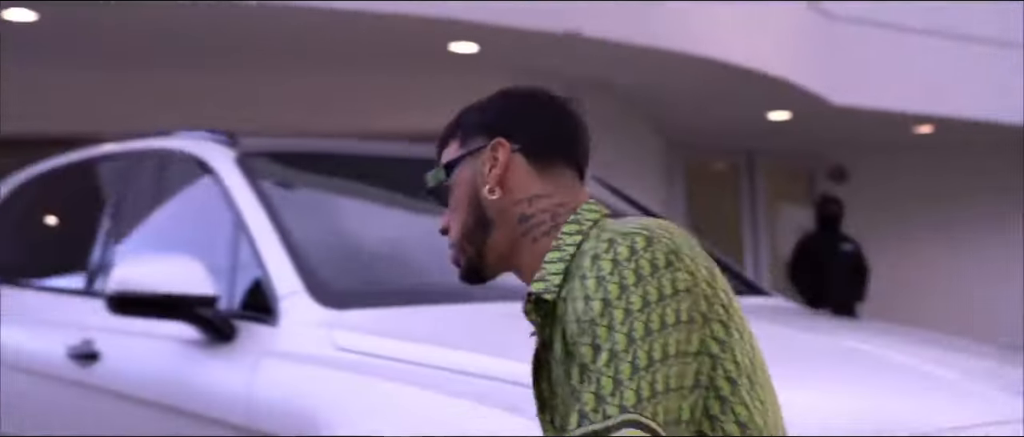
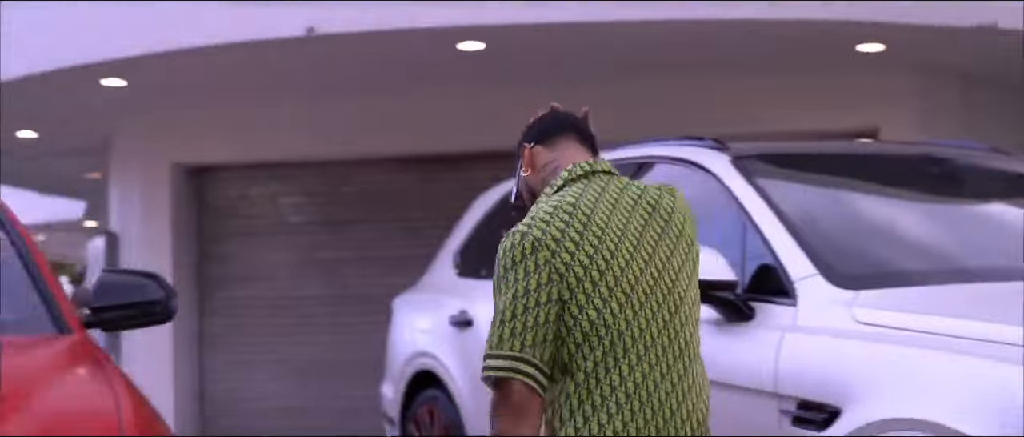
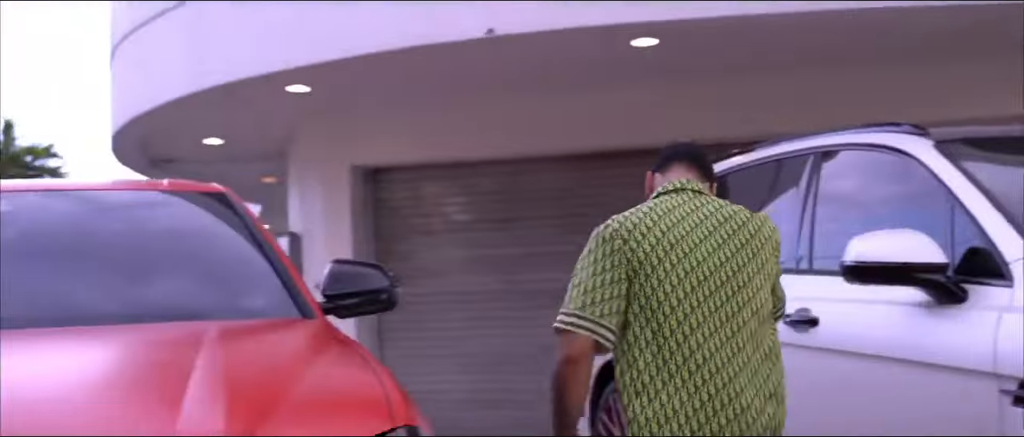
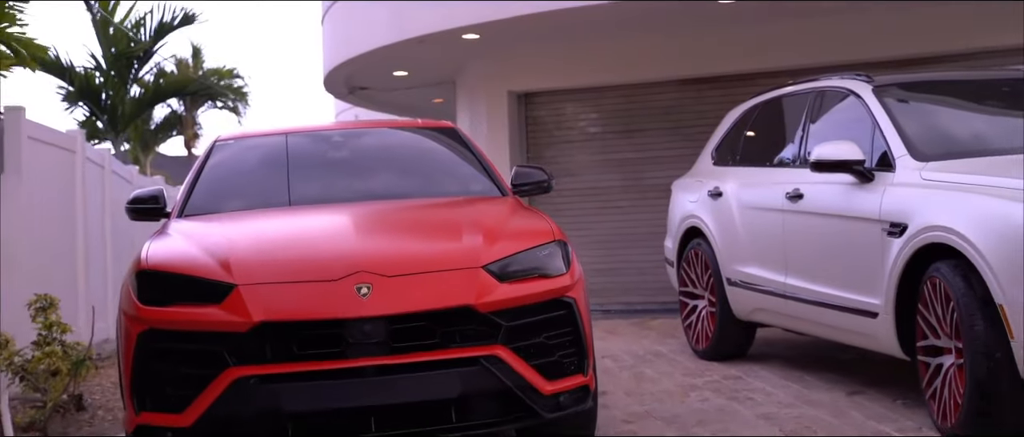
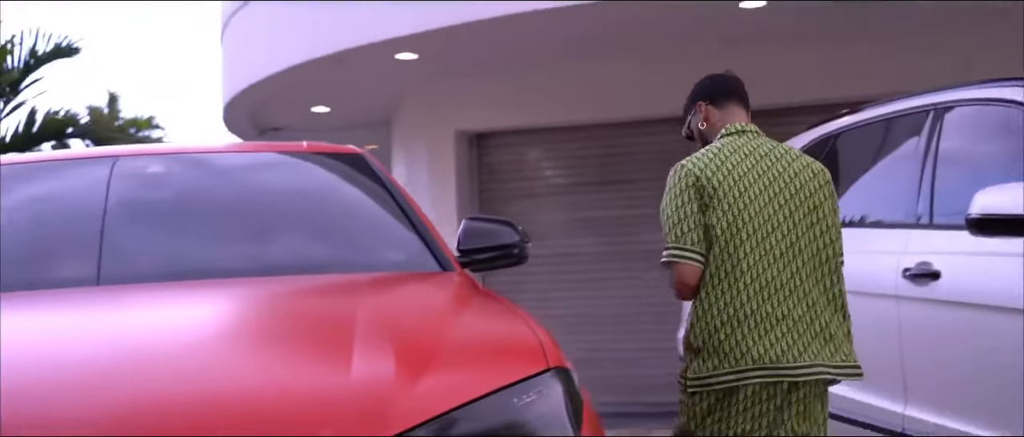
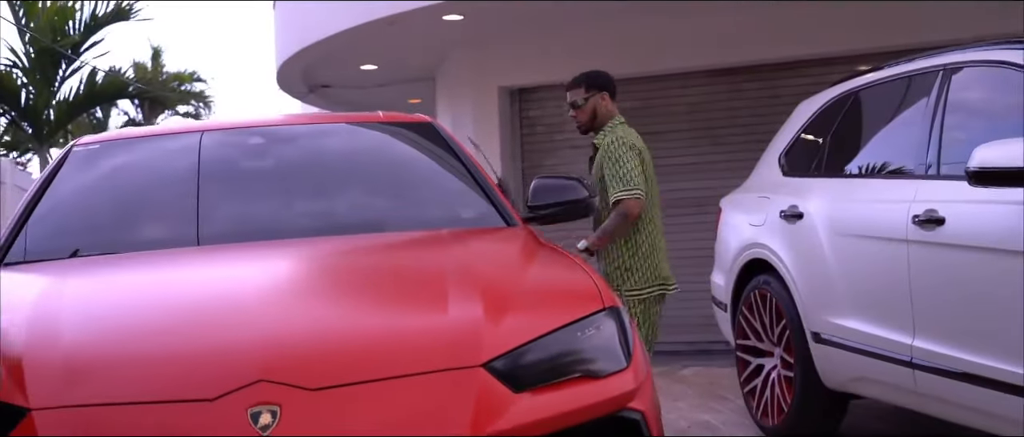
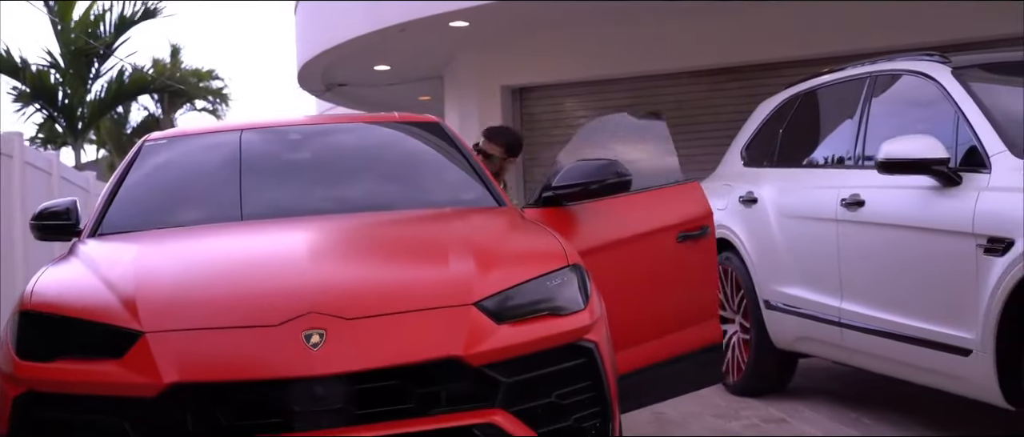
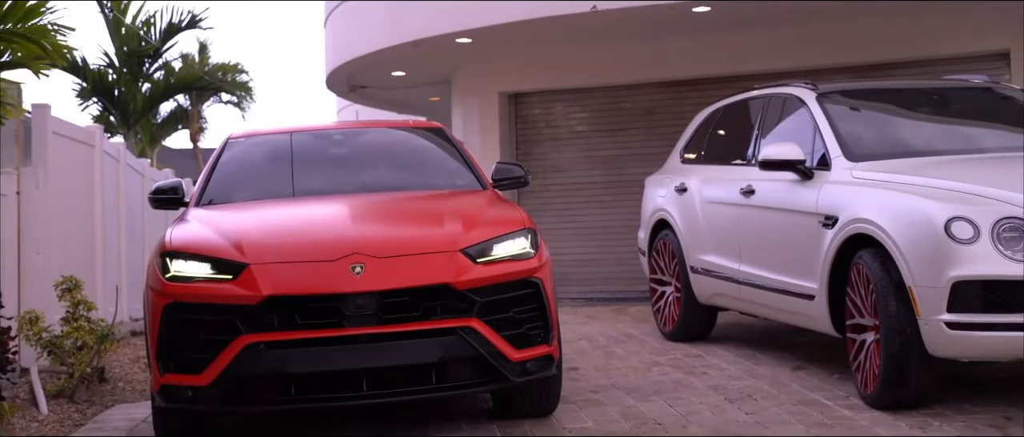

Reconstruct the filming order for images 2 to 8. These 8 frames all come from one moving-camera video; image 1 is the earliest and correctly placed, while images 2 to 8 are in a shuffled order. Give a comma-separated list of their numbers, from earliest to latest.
2, 3, 5, 6, 7, 4, 8
